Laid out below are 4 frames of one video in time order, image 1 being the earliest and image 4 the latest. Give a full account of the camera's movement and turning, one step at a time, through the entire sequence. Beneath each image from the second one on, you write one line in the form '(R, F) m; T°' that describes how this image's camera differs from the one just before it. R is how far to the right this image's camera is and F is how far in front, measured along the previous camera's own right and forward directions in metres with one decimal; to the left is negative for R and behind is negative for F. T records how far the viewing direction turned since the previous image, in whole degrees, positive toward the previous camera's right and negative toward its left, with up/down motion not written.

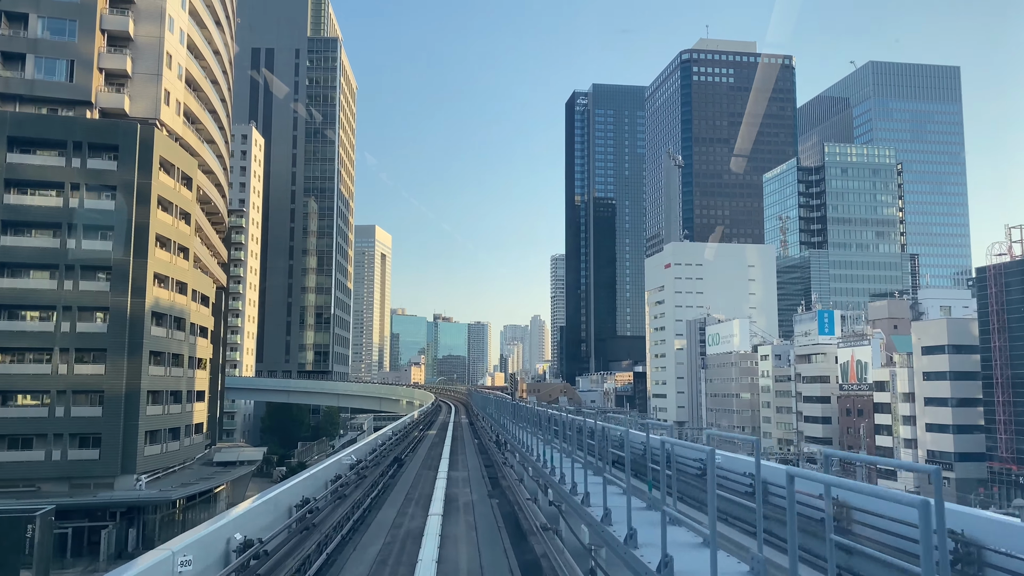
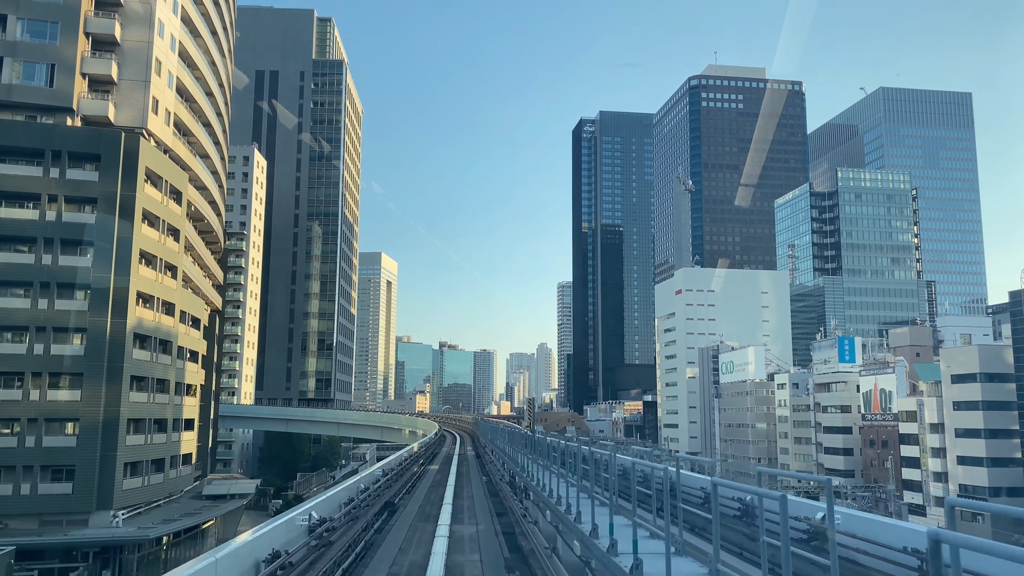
(-0.2, +2.2) m; -1°
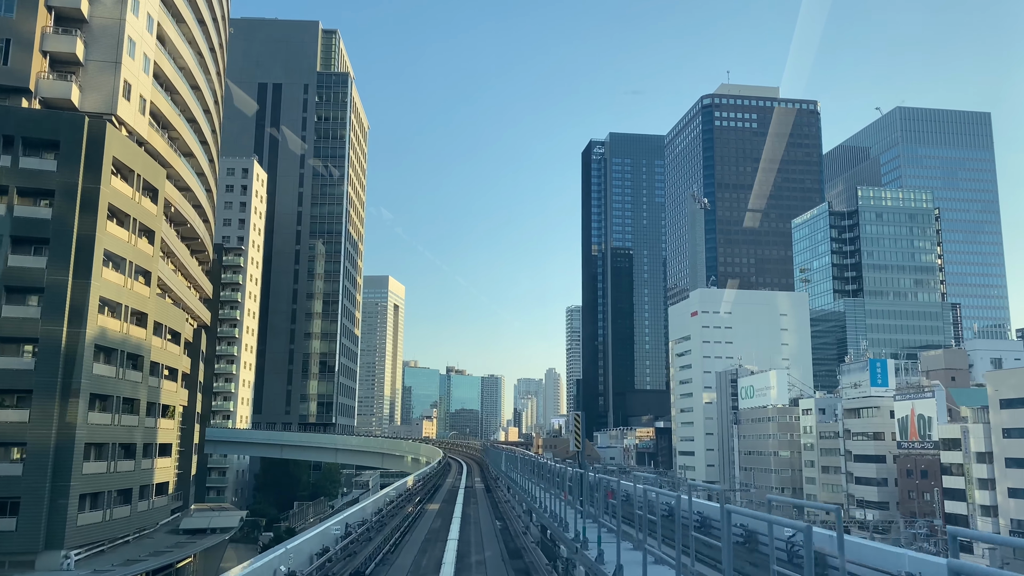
(-0.2, +3.5) m; -1°
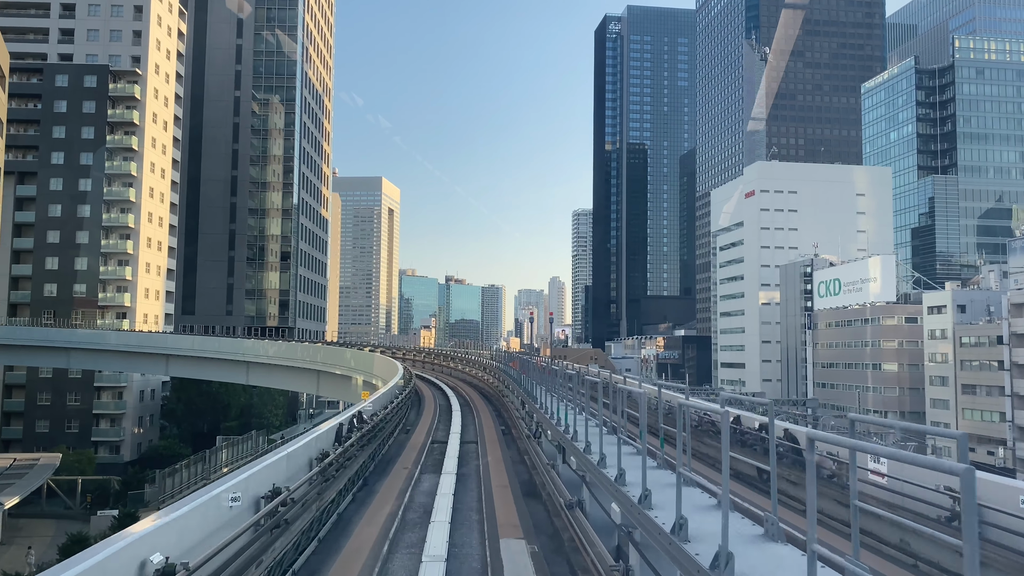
(-1.5, +20.7) m; 0°
